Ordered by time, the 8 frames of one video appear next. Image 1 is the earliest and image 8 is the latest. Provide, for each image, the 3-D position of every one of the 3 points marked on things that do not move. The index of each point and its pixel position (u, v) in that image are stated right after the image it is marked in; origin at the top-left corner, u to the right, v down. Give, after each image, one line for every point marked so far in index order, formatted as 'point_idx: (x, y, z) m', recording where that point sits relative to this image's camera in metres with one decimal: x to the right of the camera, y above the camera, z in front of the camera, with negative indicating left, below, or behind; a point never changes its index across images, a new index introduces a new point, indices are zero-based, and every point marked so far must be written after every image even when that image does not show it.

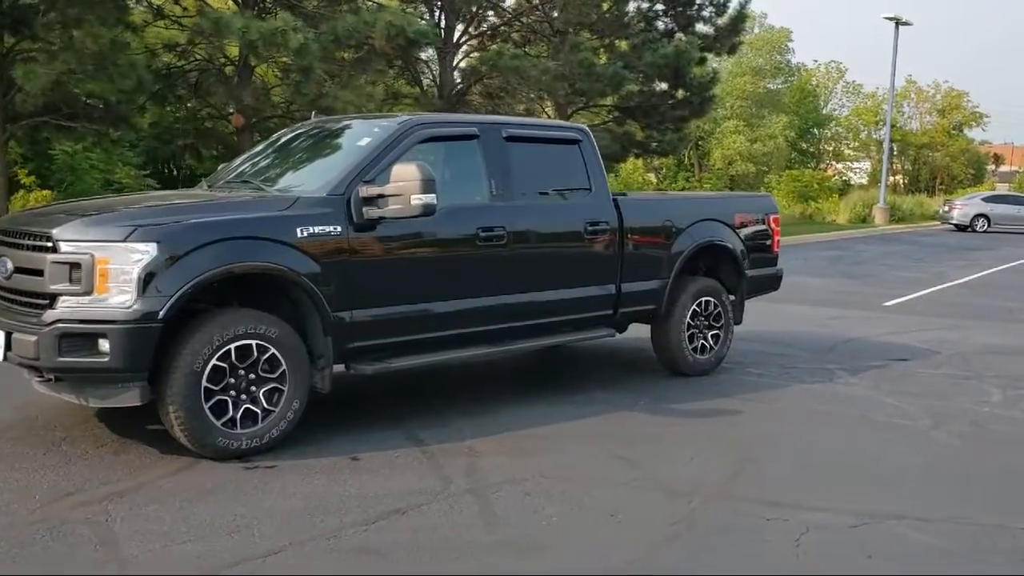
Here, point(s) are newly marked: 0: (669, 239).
0: (+1.2, +0.4, +7.8) m
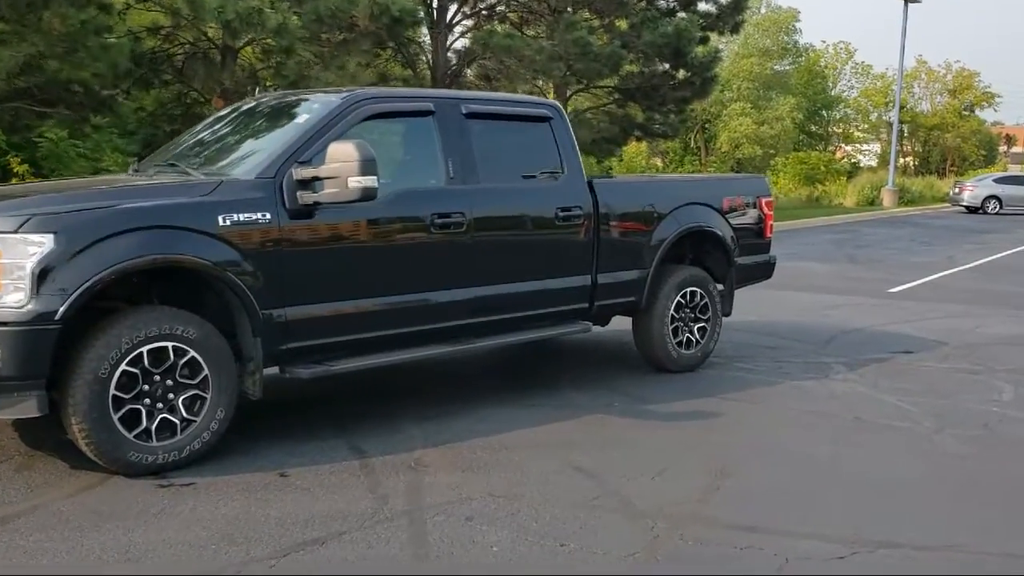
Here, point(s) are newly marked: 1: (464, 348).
0: (+1.0, +0.5, +7.2) m
1: (-0.3, -0.4, +6.0) m
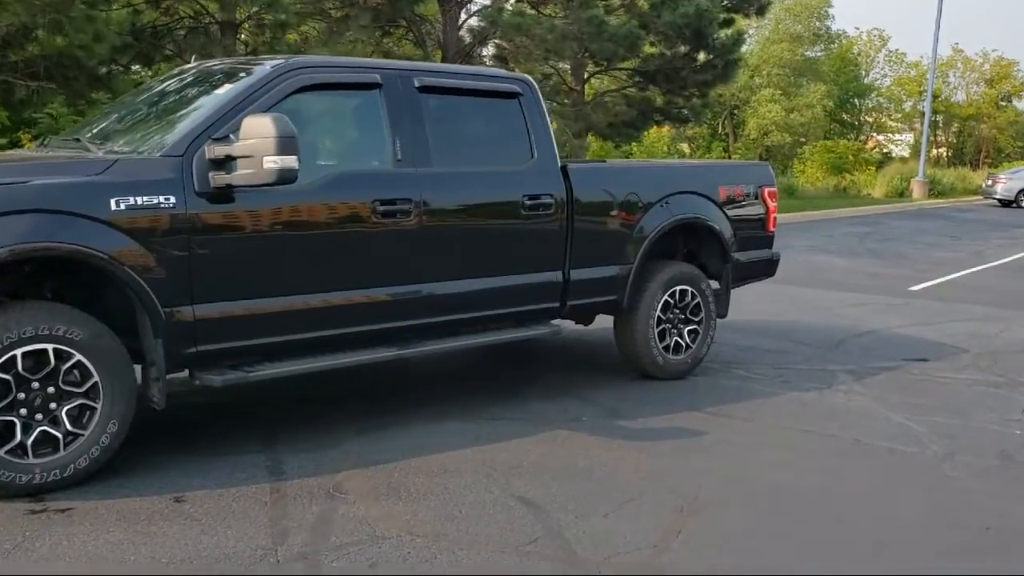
0: (+0.8, +0.5, +6.5) m
1: (-0.5, -0.3, +5.3) m
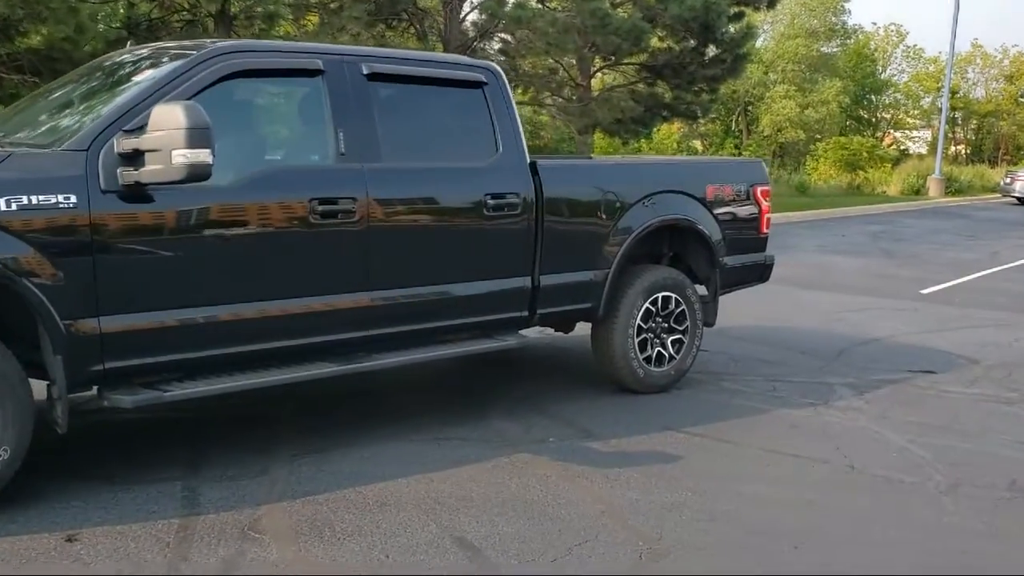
0: (+0.6, +0.4, +5.9) m
1: (-0.8, -0.4, +4.8) m
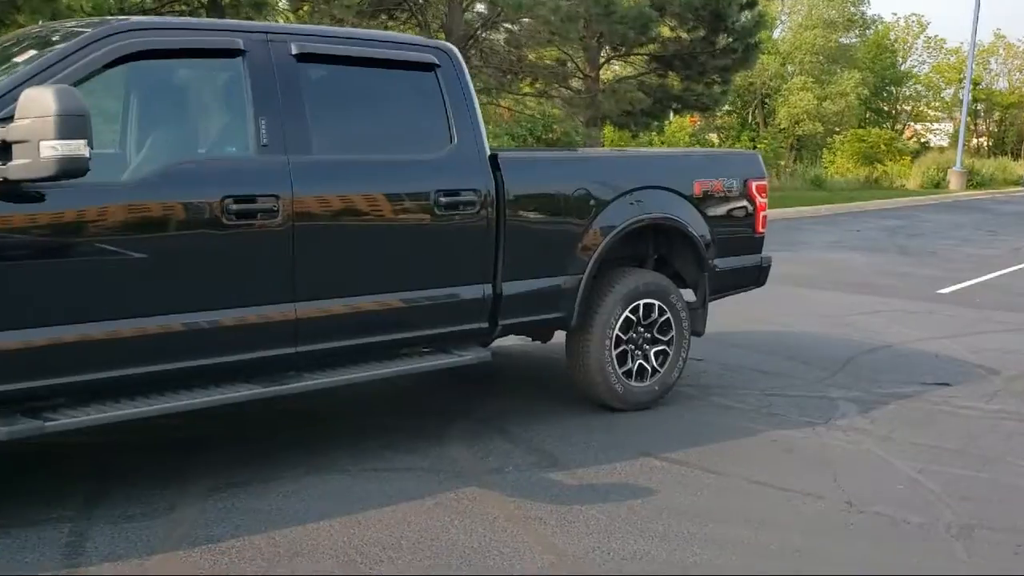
0: (+0.4, +0.4, +5.3) m
1: (-1.0, -0.4, +4.2) m
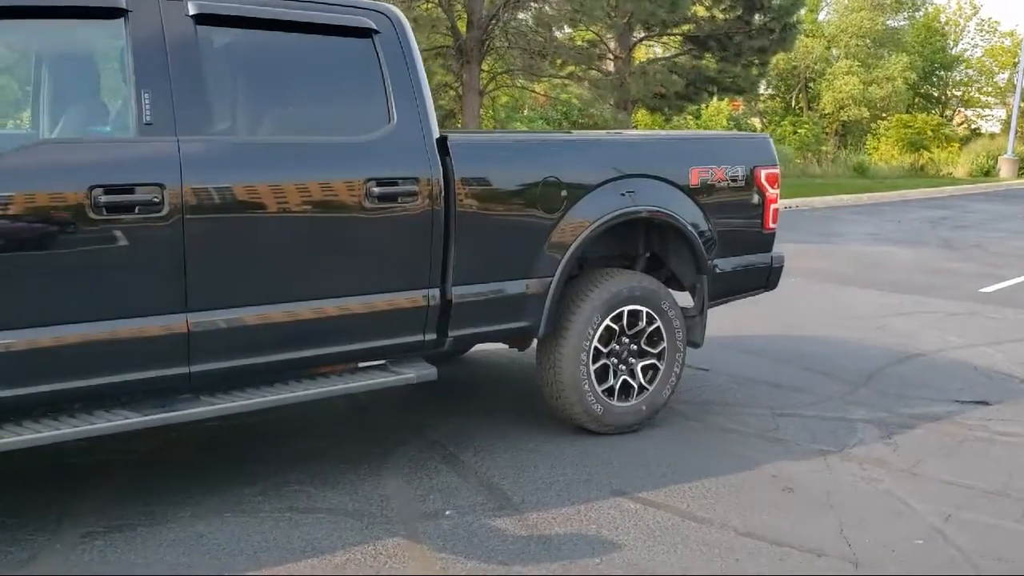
0: (+0.2, +0.4, +4.6) m
1: (-1.2, -0.5, +3.5) m
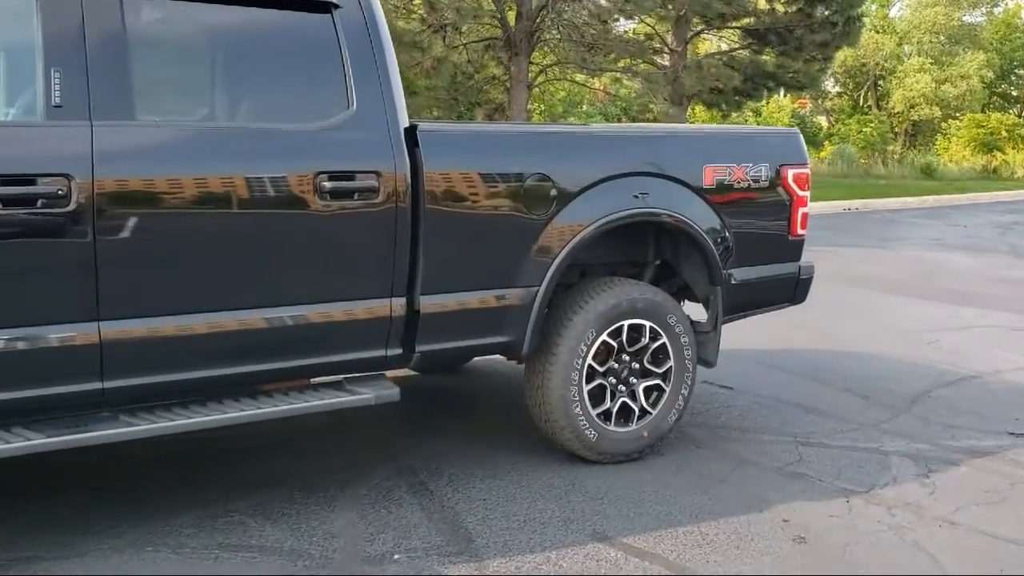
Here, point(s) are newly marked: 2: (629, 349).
0: (+0.1, +0.3, +4.0) m
1: (-1.4, -0.5, +3.1) m
2: (+0.5, -0.3, +4.4) m
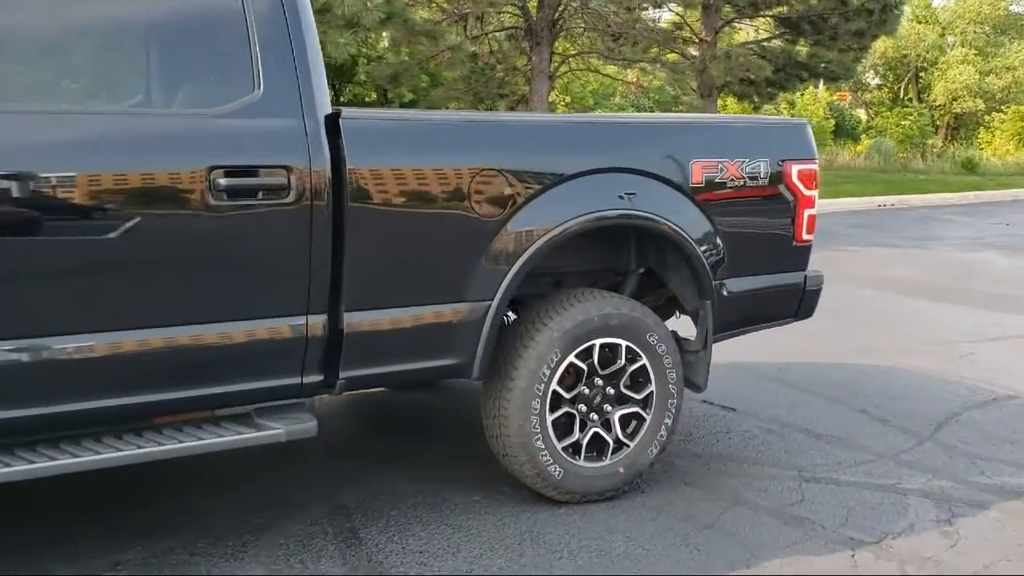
0: (-0.1, +0.3, +3.5) m
1: (-1.6, -0.5, +2.6) m
2: (+0.3, -0.3, +3.8) m
